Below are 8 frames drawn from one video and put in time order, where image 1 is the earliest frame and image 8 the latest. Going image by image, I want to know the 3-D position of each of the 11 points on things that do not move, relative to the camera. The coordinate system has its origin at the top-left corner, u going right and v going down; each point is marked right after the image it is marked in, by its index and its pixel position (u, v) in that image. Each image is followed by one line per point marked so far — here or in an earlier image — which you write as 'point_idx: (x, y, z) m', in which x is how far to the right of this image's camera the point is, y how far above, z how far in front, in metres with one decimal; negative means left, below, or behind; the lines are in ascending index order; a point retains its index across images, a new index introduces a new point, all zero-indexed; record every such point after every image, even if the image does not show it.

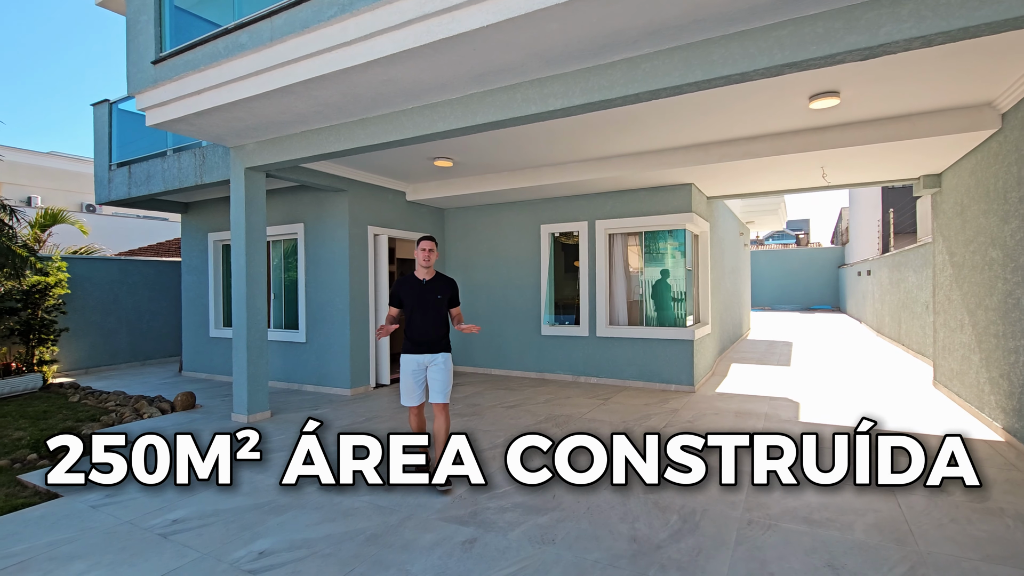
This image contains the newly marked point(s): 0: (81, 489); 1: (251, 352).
0: (-2.8, -1.3, +3.3) m
1: (-2.5, -0.6, +4.9) m
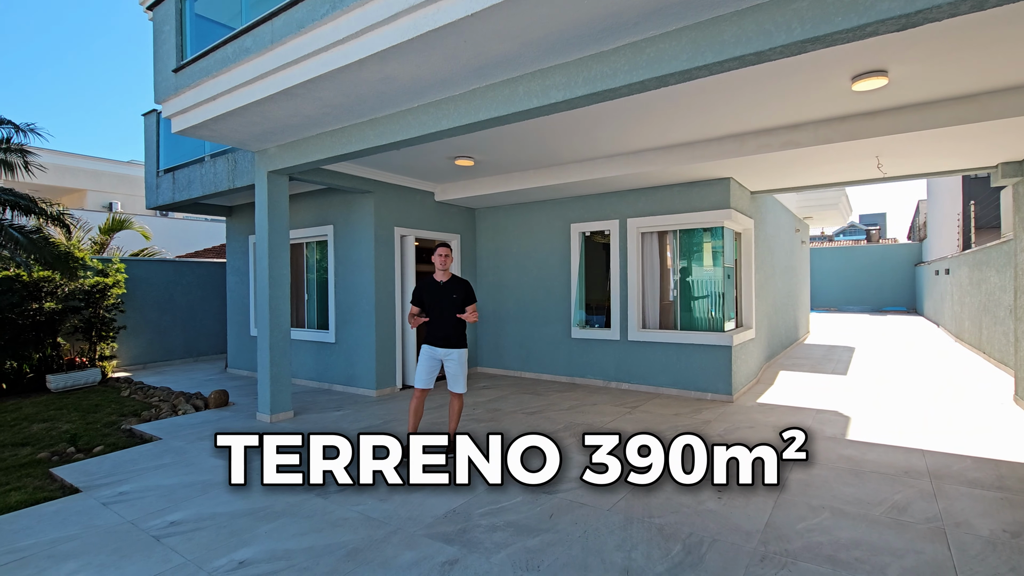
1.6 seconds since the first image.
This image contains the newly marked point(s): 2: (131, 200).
0: (-2.8, -1.3, +3.5) m
1: (-2.3, -0.6, +5.0) m
2: (-11.6, +2.7, +15.4) m
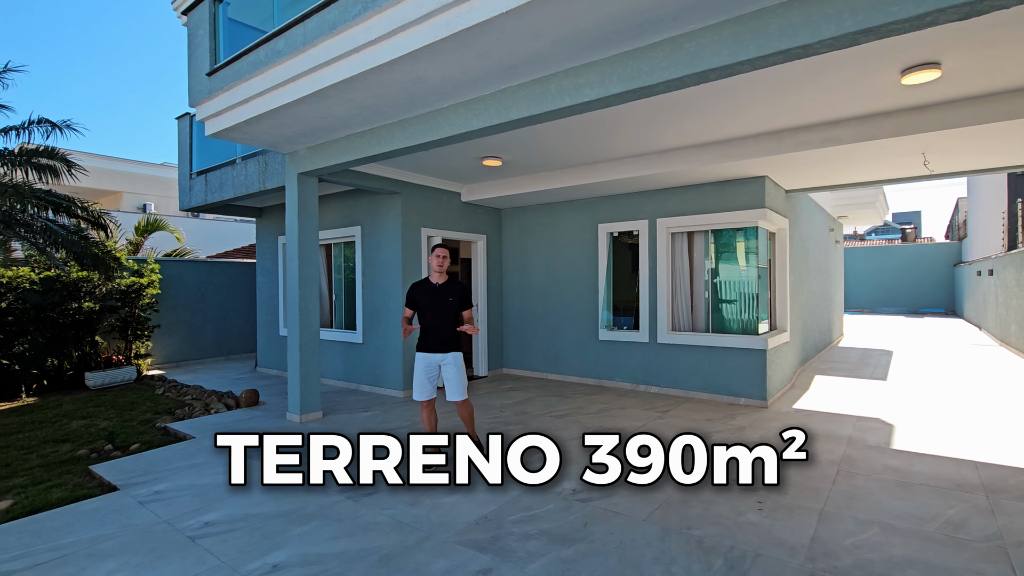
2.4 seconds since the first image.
0: (-2.6, -1.4, +3.5) m
1: (-2.1, -0.6, +5.0) m
2: (-10.8, +2.7, +15.8) m
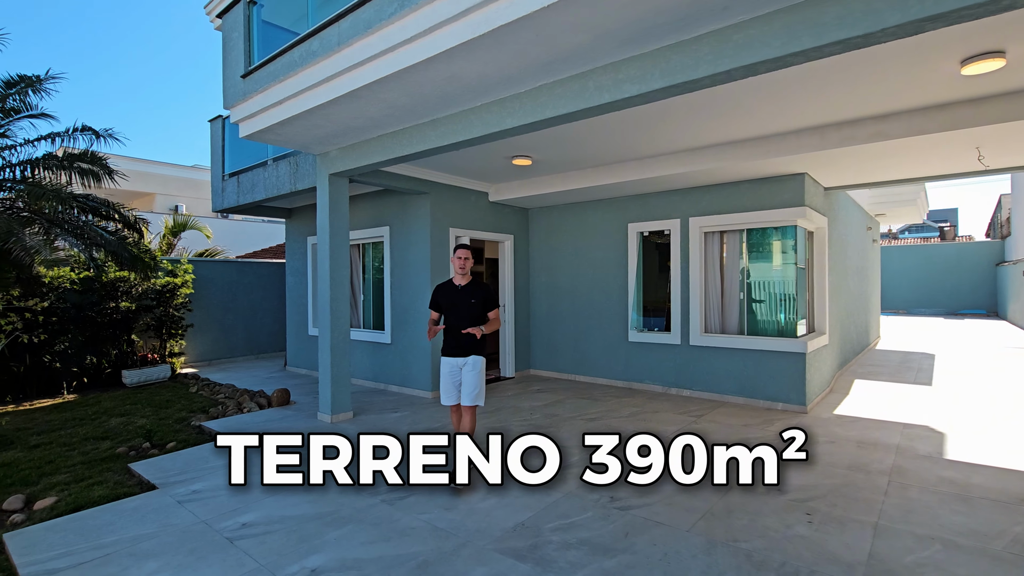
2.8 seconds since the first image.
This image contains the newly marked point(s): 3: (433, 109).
0: (-2.4, -1.4, +3.6) m
1: (-1.8, -0.6, +5.0) m
2: (-10.1, +2.7, +16.2) m
3: (-0.6, +1.3, +3.8) m
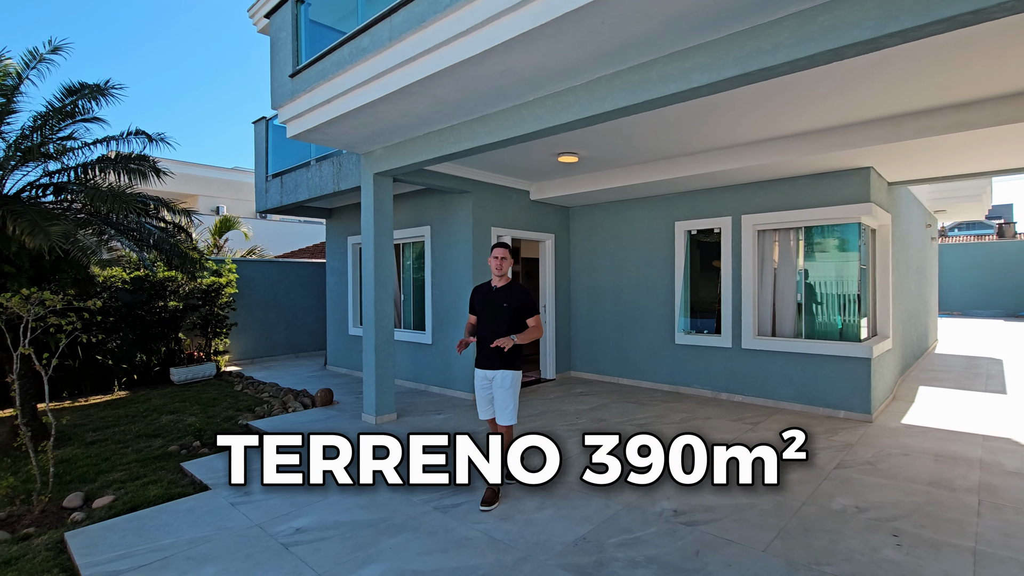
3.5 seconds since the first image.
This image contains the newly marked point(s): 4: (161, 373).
0: (-2.0, -1.4, +3.6) m
1: (-1.3, -0.6, +5.0) m
2: (-9.0, +2.7, +16.6) m
3: (-0.2, +1.3, +3.7) m
4: (-5.0, -1.2, +7.3) m
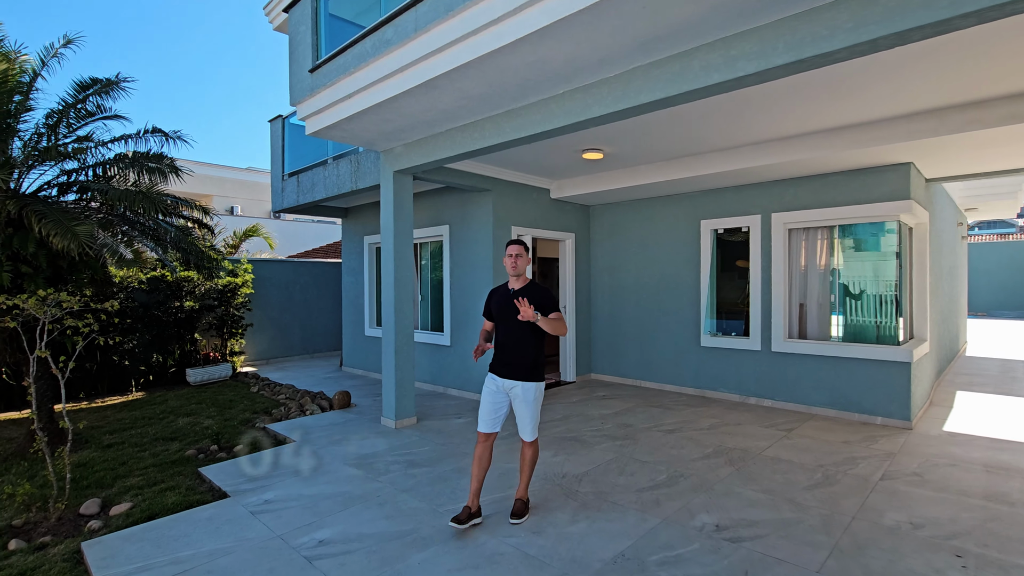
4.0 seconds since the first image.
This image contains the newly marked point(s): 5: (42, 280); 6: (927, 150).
0: (-1.8, -1.4, +3.5) m
1: (-1.1, -0.7, +4.9) m
2: (-8.5, +2.8, +16.6) m
3: (0.0, +1.3, +3.5) m
4: (-4.8, -1.2, +7.3) m
5: (-4.1, +0.1, +4.5) m
6: (+3.6, +1.2, +4.4) m
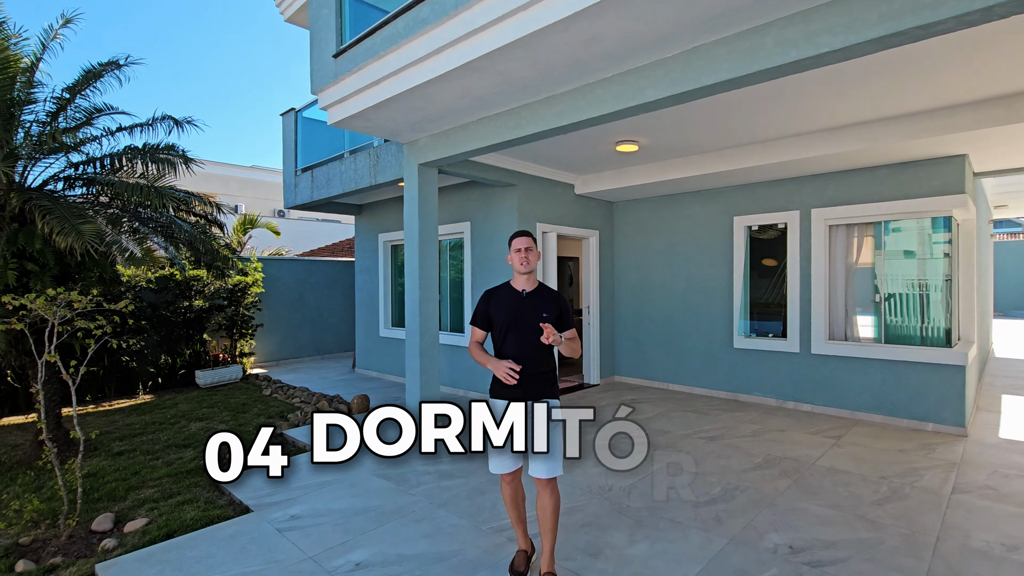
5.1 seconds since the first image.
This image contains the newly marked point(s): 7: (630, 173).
0: (-1.5, -1.4, +3.2) m
1: (-0.8, -0.6, +4.6) m
2: (-8.2, +2.8, +16.4) m
3: (+0.3, +1.3, +3.3) m
4: (-4.5, -1.2, +7.0) m
5: (-3.8, +0.1, +4.2) m
6: (+3.8, +1.2, +4.1) m
7: (+1.3, +1.3, +5.8) m
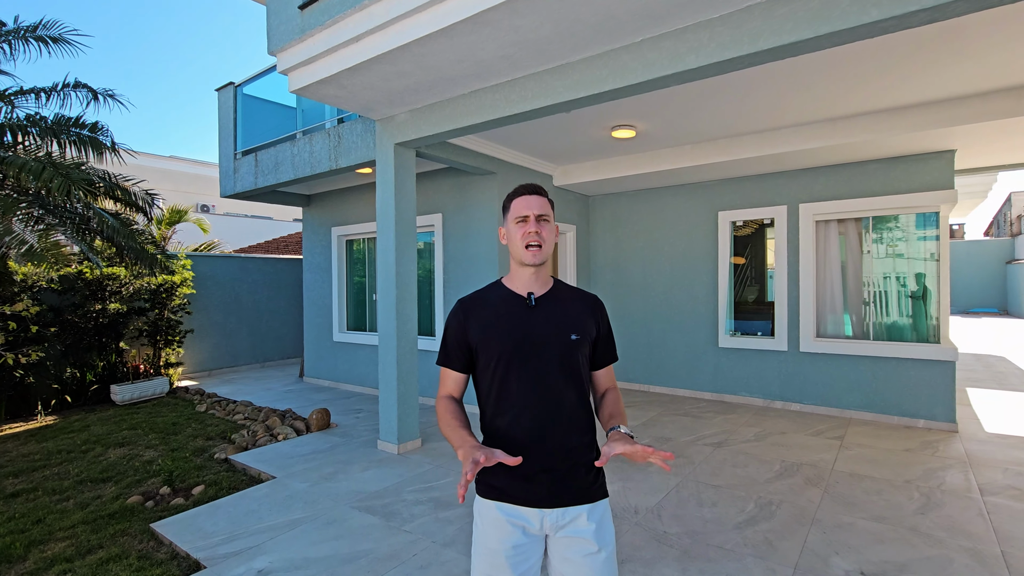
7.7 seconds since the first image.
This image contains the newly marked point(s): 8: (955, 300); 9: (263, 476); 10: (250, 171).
0: (-1.4, -1.3, +2.6) m
1: (-0.9, -0.6, +4.0) m
2: (-9.7, +2.7, +14.8) m
3: (+0.3, +1.3, +2.8) m
4: (-4.8, -1.2, +6.0) m
5: (-3.9, +0.1, +3.3) m
6: (+3.8, +1.2, +4.1) m
7: (+1.1, +1.3, +5.5) m
8: (+15.5, -0.3, +17.8) m
9: (-1.8, -1.4, +3.7) m
10: (-3.0, +1.4, +5.9) m
